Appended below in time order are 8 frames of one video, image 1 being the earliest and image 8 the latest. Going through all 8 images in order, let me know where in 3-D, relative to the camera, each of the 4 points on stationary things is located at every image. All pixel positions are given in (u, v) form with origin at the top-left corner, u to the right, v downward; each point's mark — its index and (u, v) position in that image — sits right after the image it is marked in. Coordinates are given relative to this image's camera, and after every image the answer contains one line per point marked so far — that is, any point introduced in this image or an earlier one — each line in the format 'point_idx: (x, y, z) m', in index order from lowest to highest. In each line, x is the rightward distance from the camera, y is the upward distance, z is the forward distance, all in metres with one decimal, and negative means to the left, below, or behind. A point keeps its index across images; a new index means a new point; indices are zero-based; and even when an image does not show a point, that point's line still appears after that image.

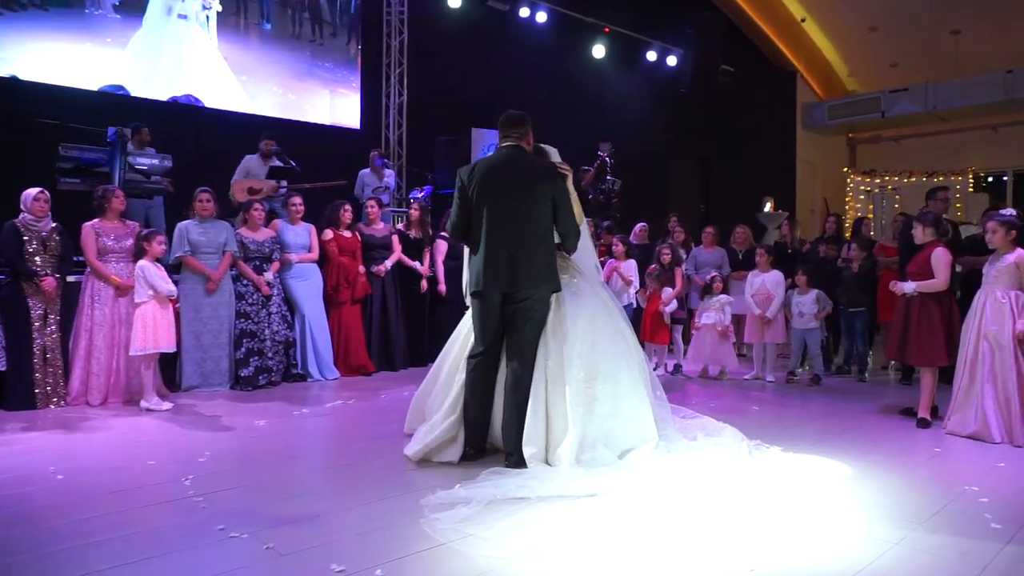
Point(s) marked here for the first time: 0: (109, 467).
0: (-2.0, -0.9, +3.6) m
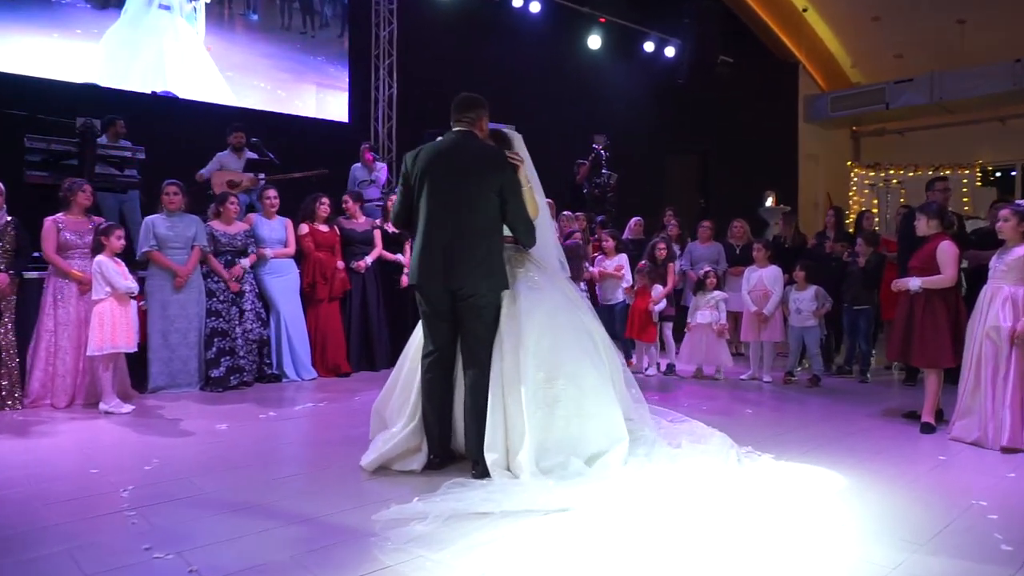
0: (-2.2, -0.9, +3.3) m
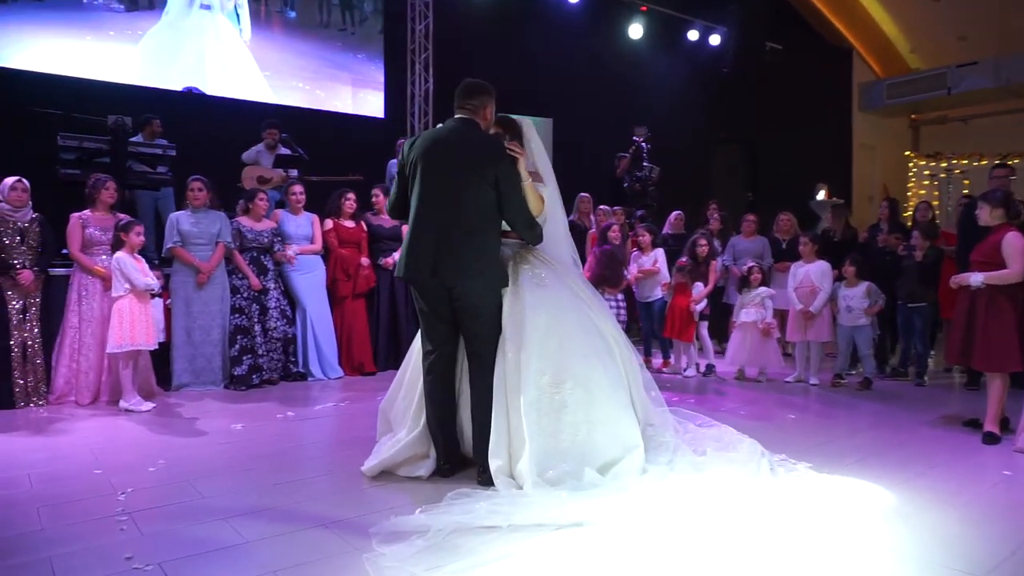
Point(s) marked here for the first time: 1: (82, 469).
0: (-2.1, -0.8, +3.3) m
1: (-2.0, -0.8, +3.3) m
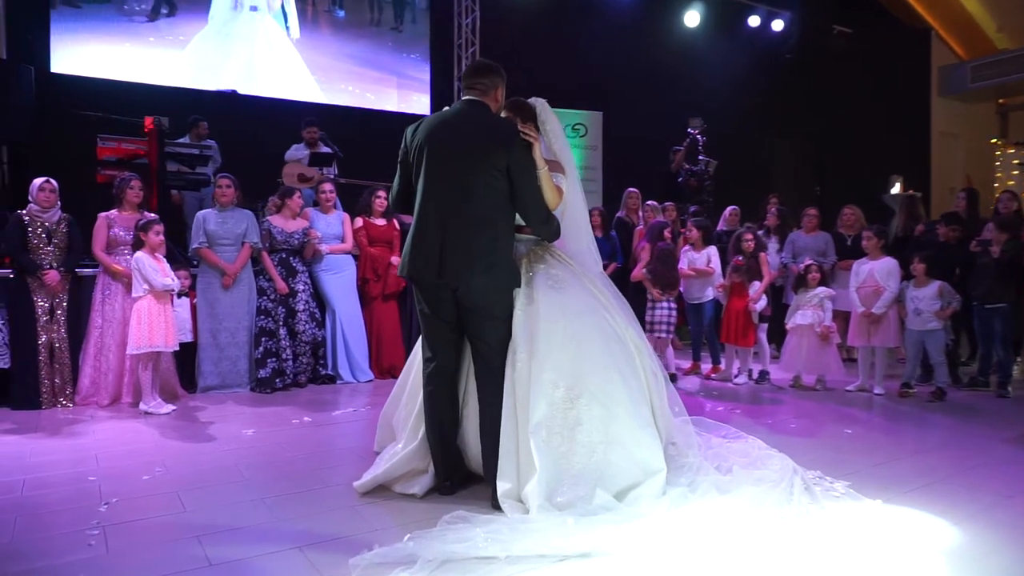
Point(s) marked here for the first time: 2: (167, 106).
0: (-2.0, -0.8, +3.2) m
1: (-1.9, -0.8, +3.2) m
2: (-3.4, +1.8, +7.0) m
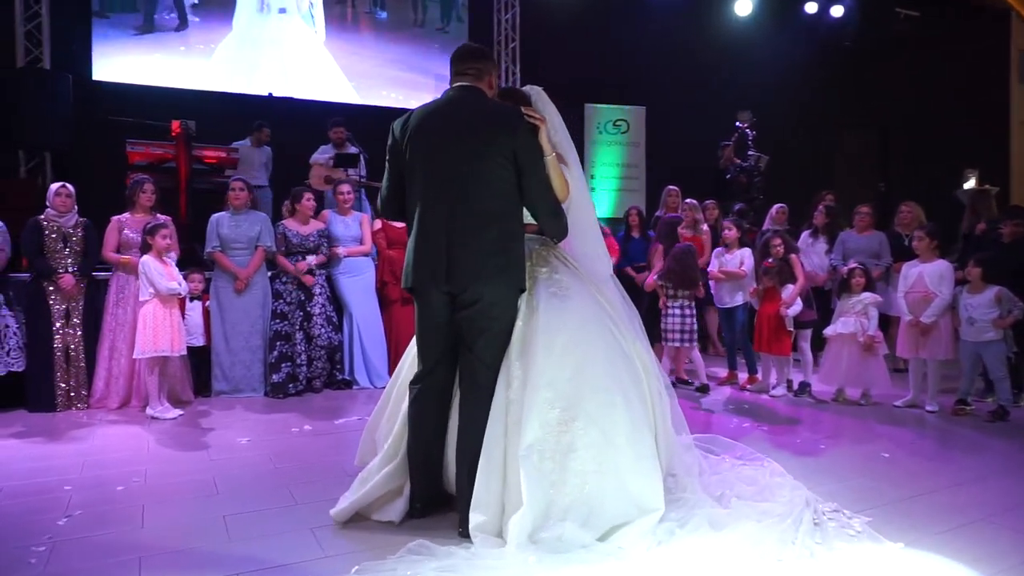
0: (-2.1, -0.9, +3.1) m
1: (-2.0, -0.8, +3.1) m
2: (-3.1, +1.8, +7.1) m
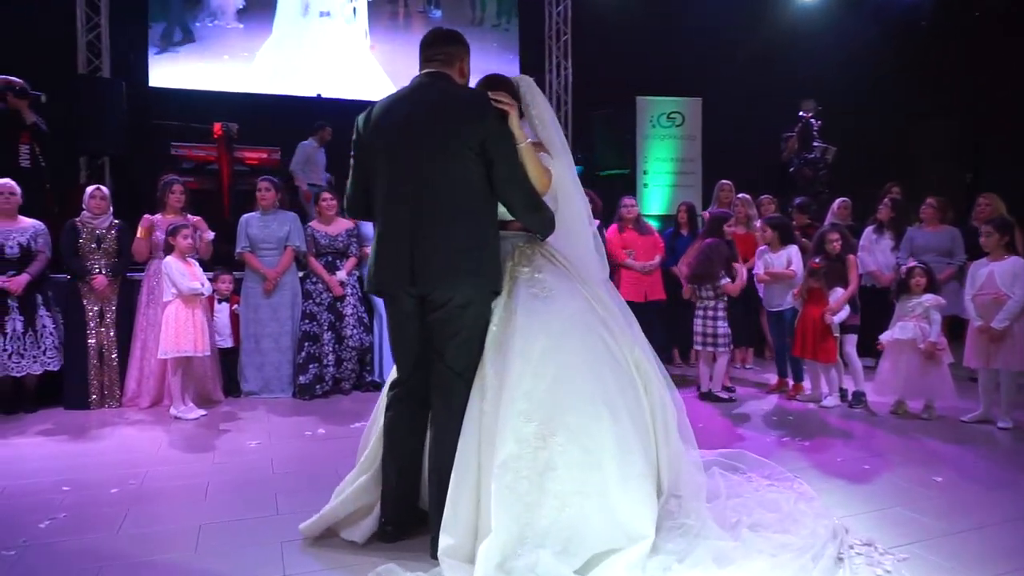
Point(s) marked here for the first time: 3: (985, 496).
0: (-2.1, -0.9, +3.1) m
1: (-2.0, -0.9, +3.1) m
2: (-2.7, +1.8, +7.2) m
3: (+1.9, -0.8, +2.9) m
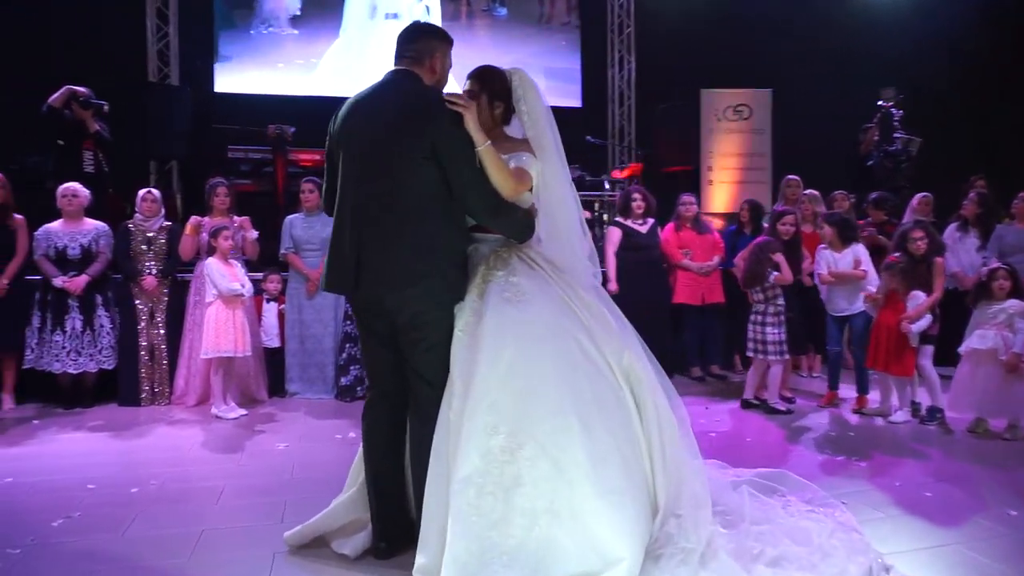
0: (-2.0, -0.9, +3.2) m
1: (-1.9, -0.9, +3.2) m
2: (-2.1, +1.8, +7.3) m
3: (+1.9, -0.8, +2.5) m
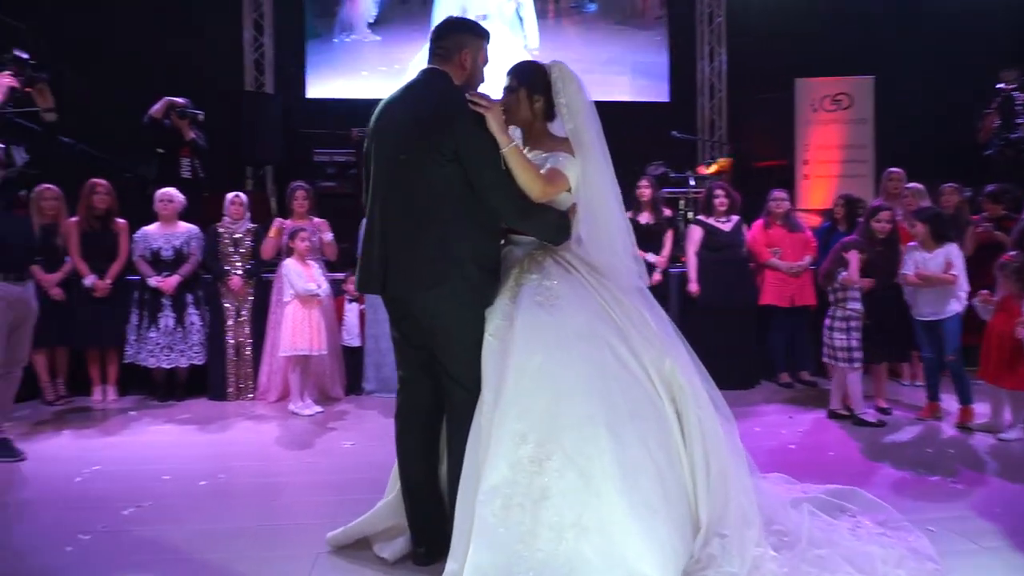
0: (-1.7, -0.9, +3.4) m
1: (-1.6, -0.9, +3.3) m
2: (-1.3, +1.8, +7.5) m
3: (+2.1, -0.9, +2.1) m
